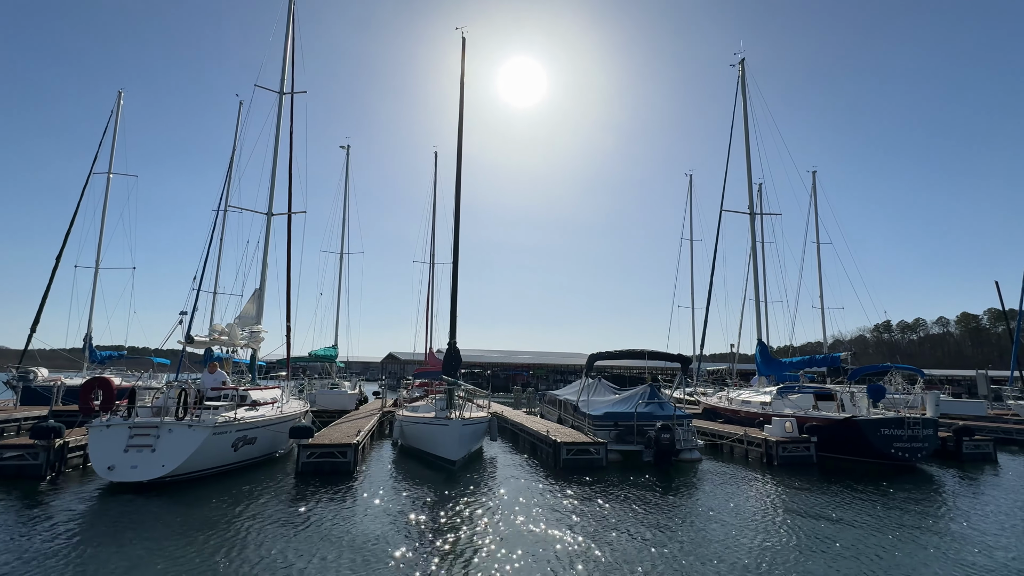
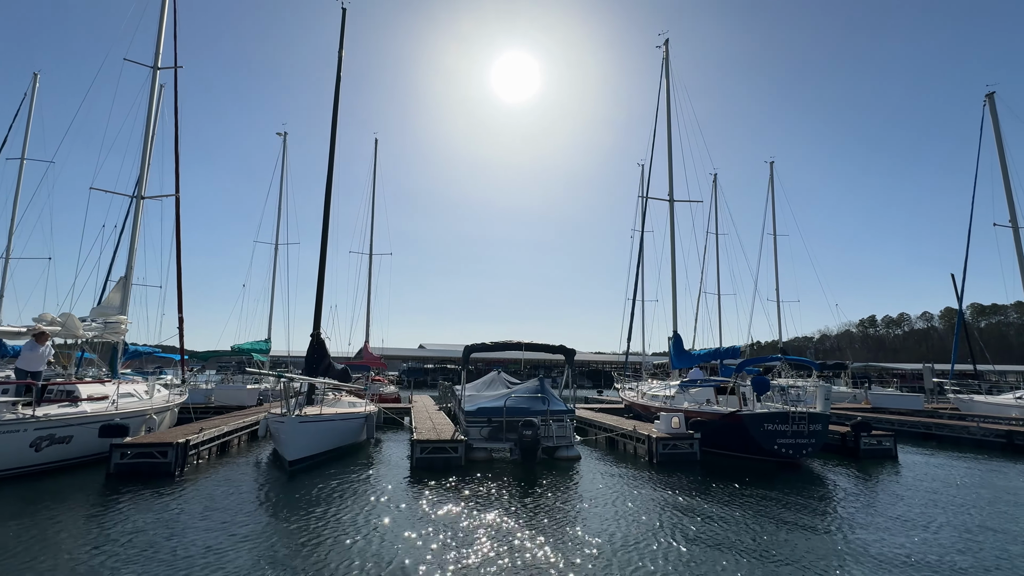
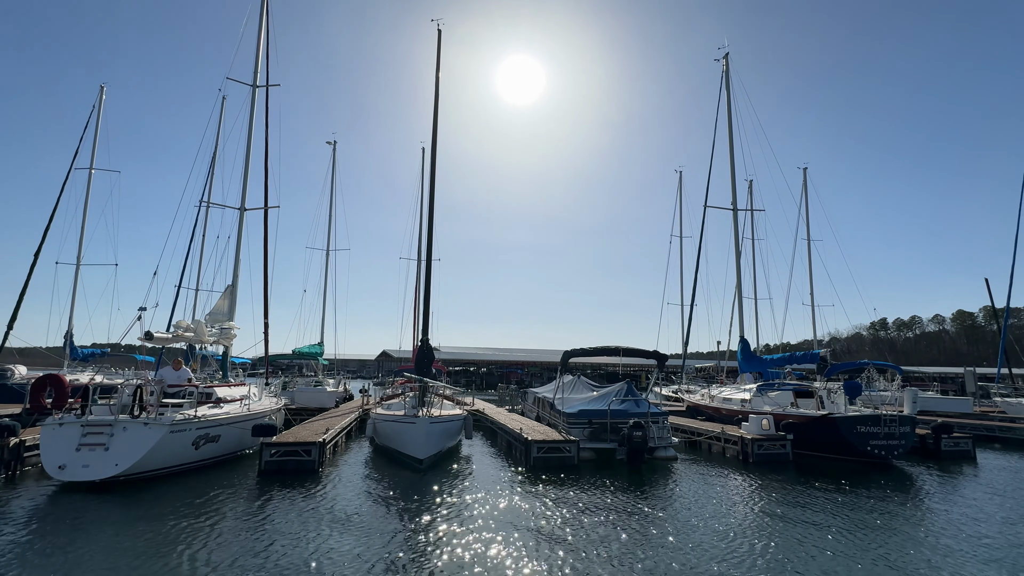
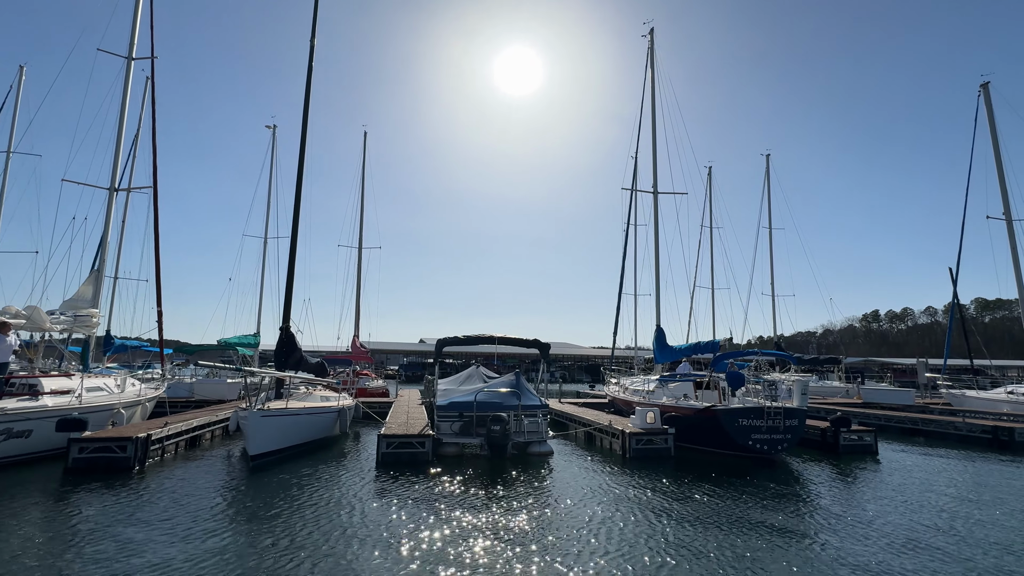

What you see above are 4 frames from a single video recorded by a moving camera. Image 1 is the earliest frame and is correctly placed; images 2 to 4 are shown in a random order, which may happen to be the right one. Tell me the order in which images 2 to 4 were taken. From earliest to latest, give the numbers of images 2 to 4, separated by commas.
3, 2, 4
